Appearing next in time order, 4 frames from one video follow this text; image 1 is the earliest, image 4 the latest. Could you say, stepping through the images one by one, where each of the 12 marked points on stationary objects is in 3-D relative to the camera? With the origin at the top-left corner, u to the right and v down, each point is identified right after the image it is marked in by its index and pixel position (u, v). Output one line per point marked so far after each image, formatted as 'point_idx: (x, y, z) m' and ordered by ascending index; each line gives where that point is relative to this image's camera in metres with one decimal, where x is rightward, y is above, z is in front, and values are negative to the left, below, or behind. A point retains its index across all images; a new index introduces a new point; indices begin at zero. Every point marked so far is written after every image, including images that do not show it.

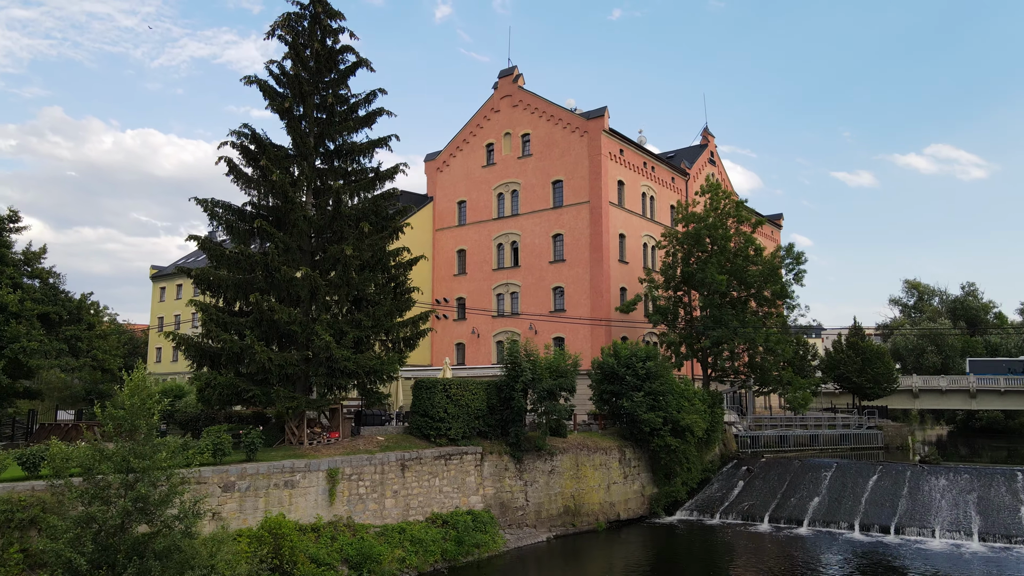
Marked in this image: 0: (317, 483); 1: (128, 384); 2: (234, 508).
0: (-5.1, -5.1, +18.8) m
1: (-7.3, -1.8, +13.8) m
2: (-6.6, -5.2, +17.2) m
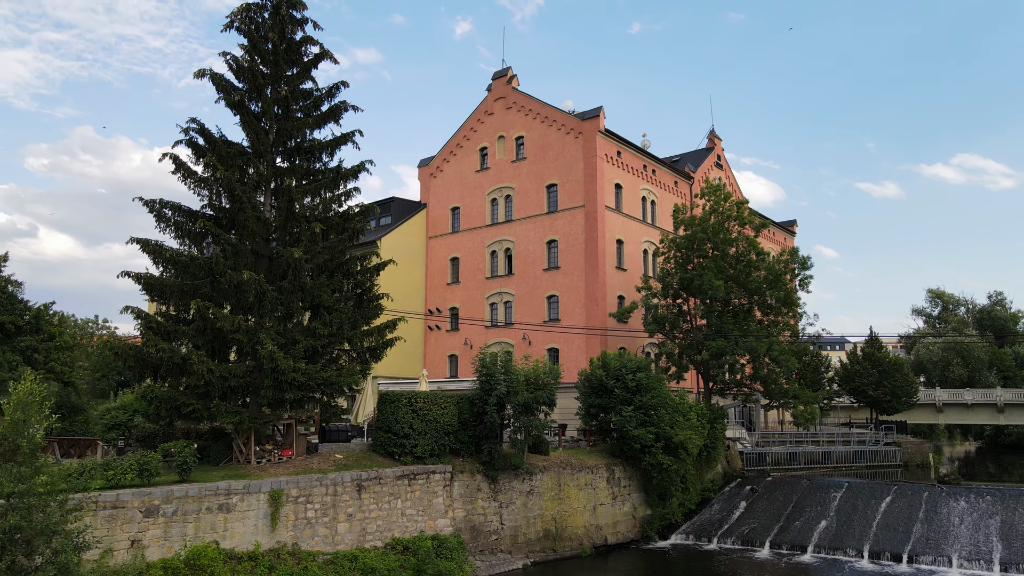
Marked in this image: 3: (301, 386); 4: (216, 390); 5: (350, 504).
0: (-6.0, -5.2, +17.2) m
1: (-8.5, -1.9, +12.3) m
2: (-7.6, -5.3, +15.6) m
3: (-5.7, -2.6, +19.5) m
4: (-7.6, -2.6, +18.6) m
5: (-4.3, -5.7, +19.0) m
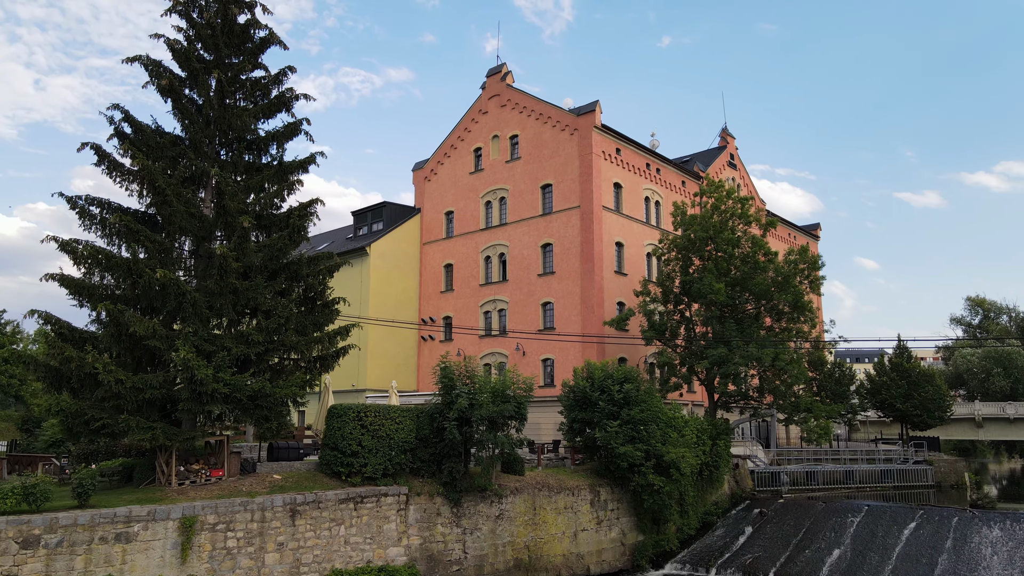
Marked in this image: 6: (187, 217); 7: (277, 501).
0: (-7.3, -5.2, +15.1) m
1: (-9.9, -1.8, +10.4) m
2: (-8.9, -5.3, +13.6) m
3: (-6.8, -2.7, +17.5) m
4: (-8.8, -2.7, +16.7) m
5: (-5.4, -5.7, +16.9) m
6: (-8.3, +1.8, +18.6) m
7: (-5.5, -5.0, +16.9) m
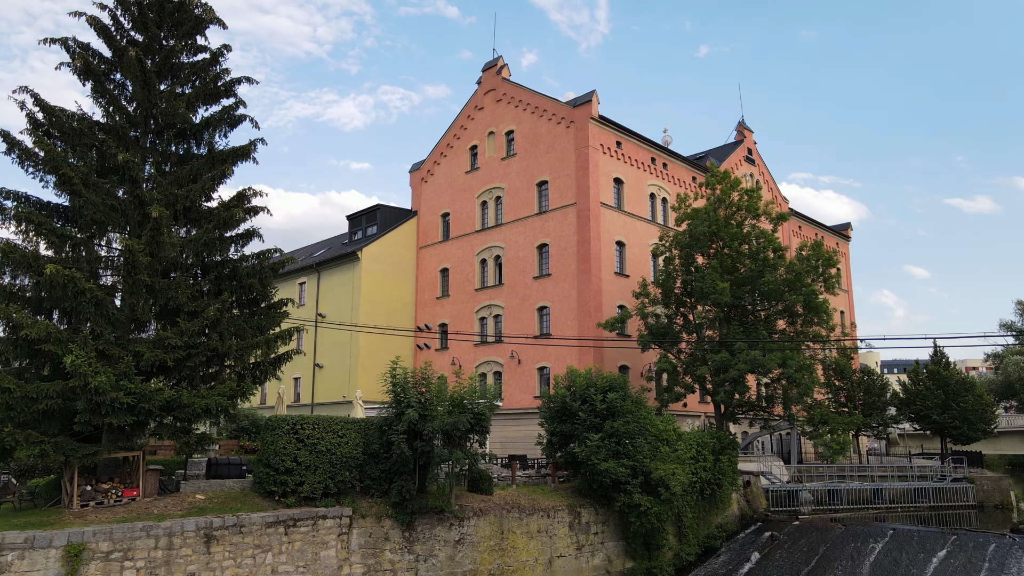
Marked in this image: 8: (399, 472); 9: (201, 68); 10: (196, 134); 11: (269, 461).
0: (-8.6, -5.1, +13.2) m
1: (-11.5, -1.6, +8.8) m
2: (-10.3, -5.2, +11.8) m
3: (-8.0, -2.6, +15.6) m
4: (-10.0, -2.6, +14.9) m
5: (-6.6, -5.6, +14.9) m
6: (-9.5, +1.8, +16.9) m
7: (-6.7, -4.9, +15.0) m
8: (-2.8, -4.6, +18.0) m
9: (-8.2, +5.9, +19.3) m
10: (-8.2, +4.1, +19.0) m
11: (-5.8, -4.2, +17.4) m
